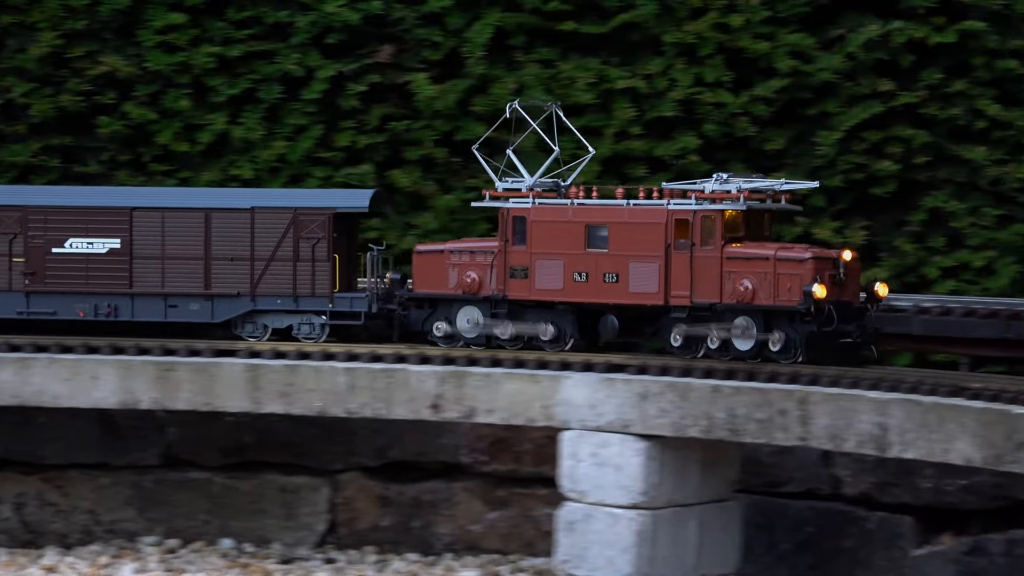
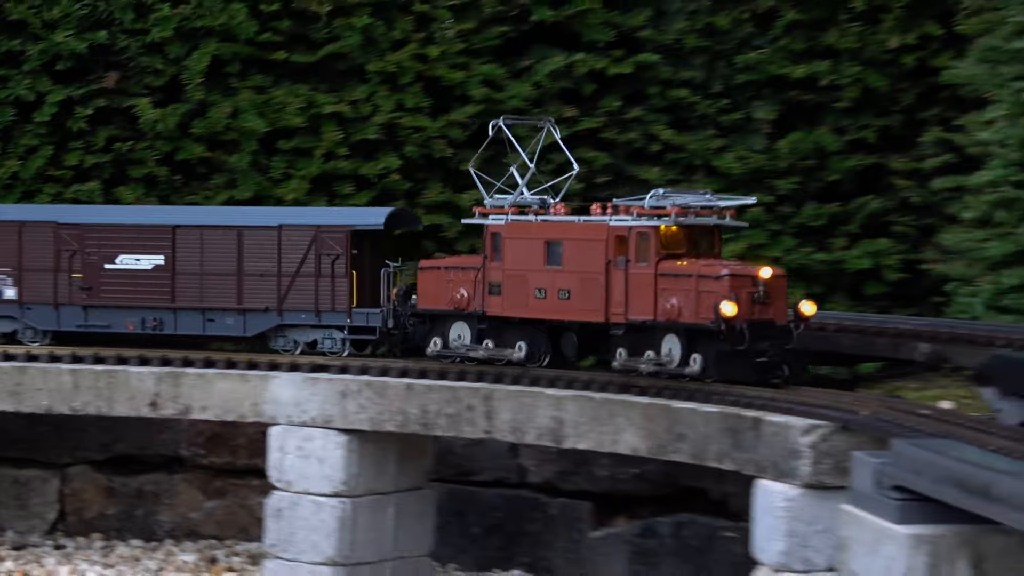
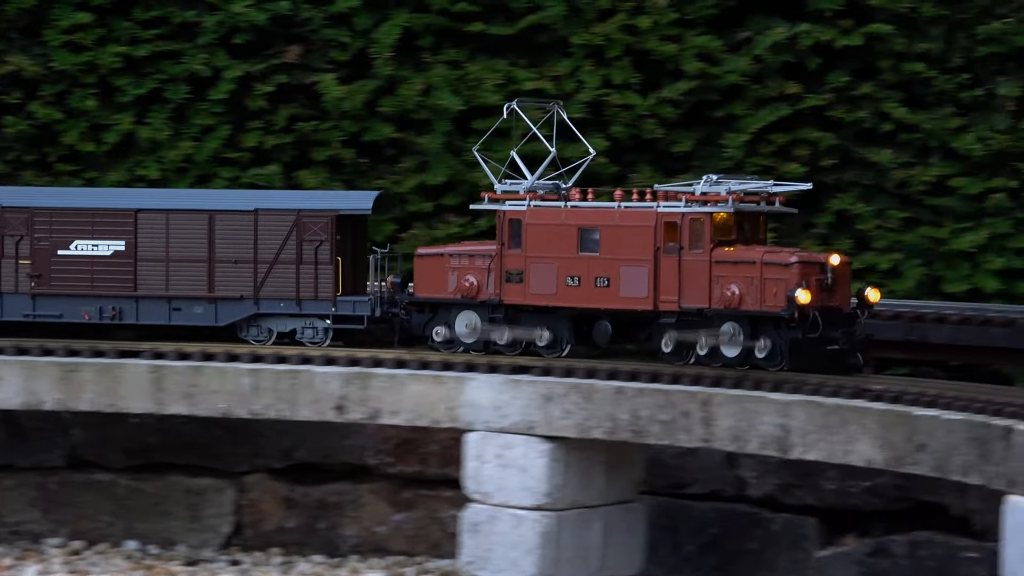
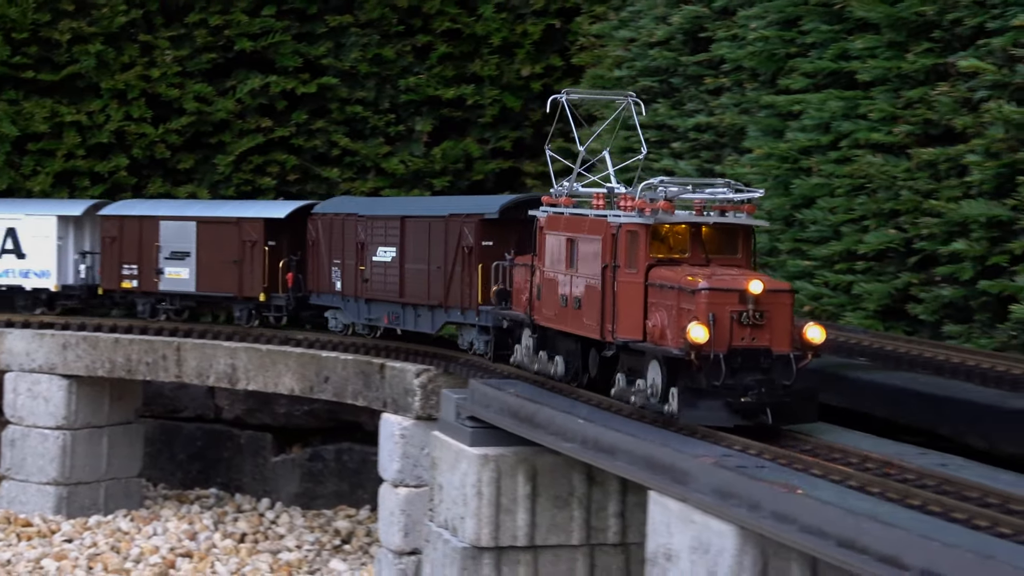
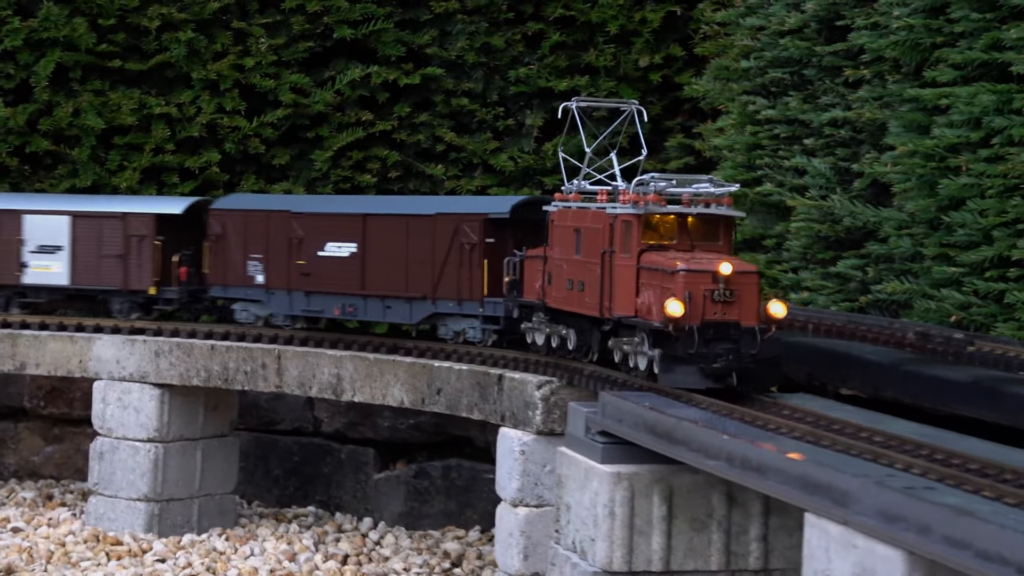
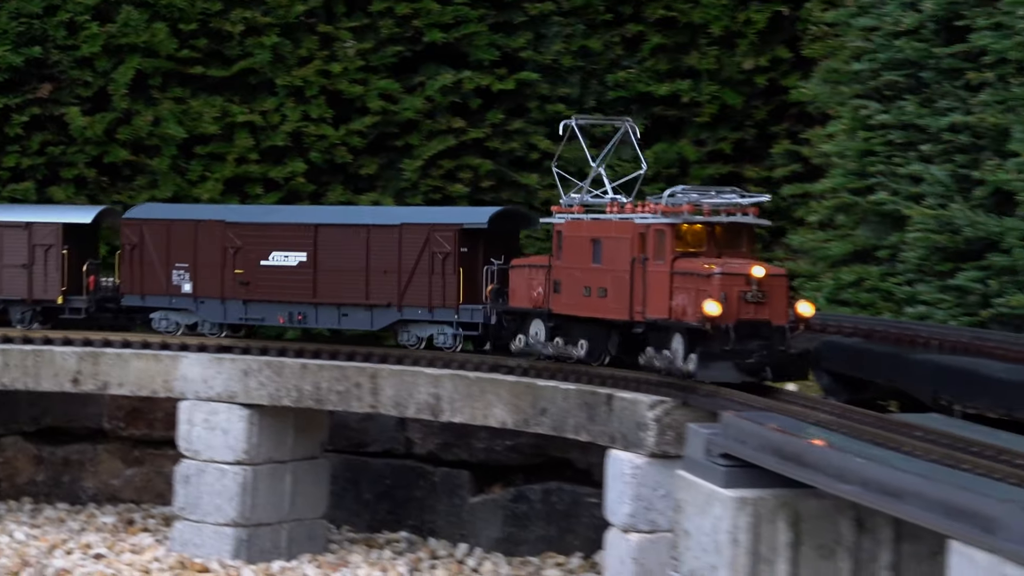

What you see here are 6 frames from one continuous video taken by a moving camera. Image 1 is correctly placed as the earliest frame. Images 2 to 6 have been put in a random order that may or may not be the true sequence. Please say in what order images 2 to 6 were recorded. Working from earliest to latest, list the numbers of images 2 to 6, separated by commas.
3, 2, 6, 5, 4
